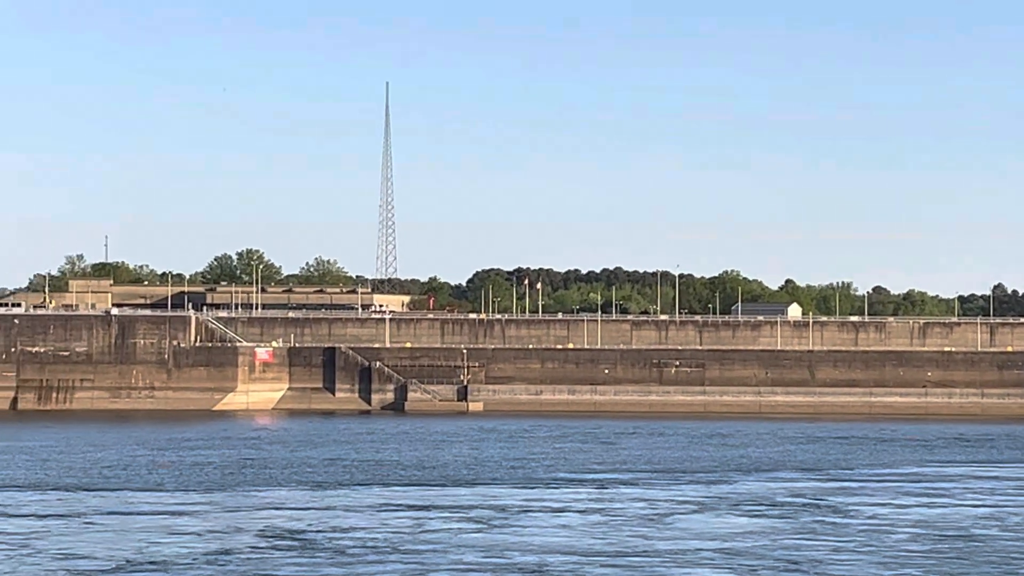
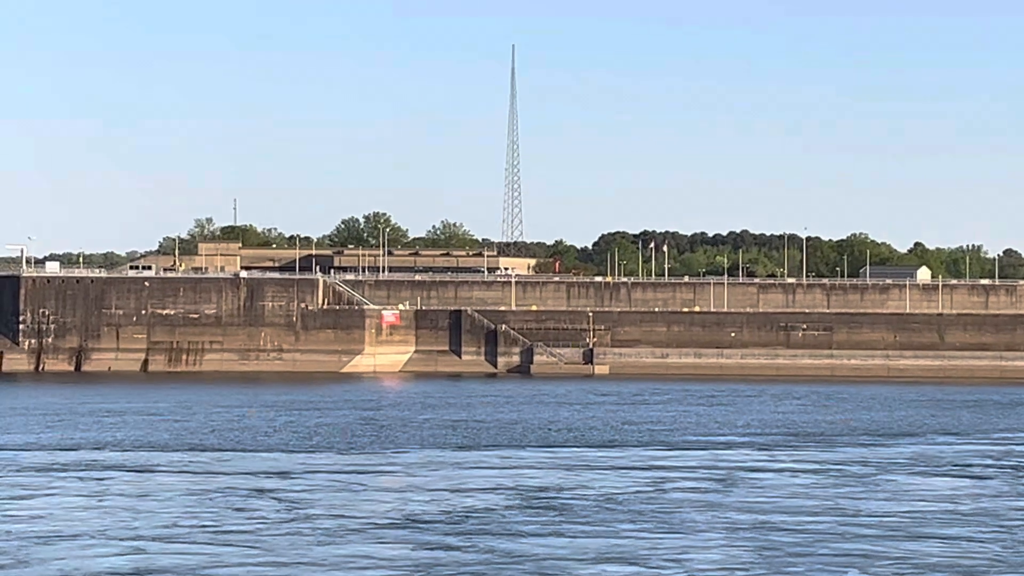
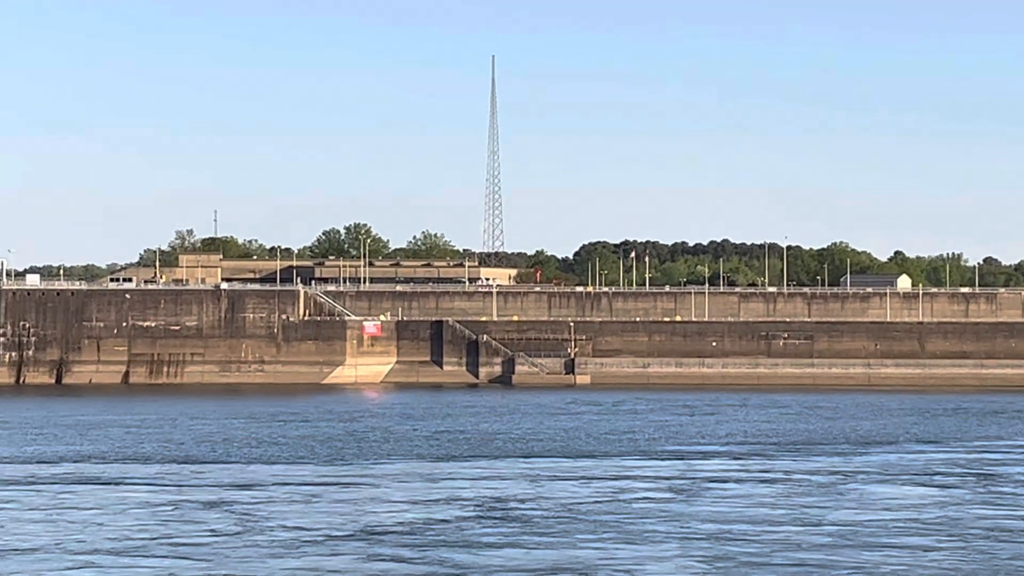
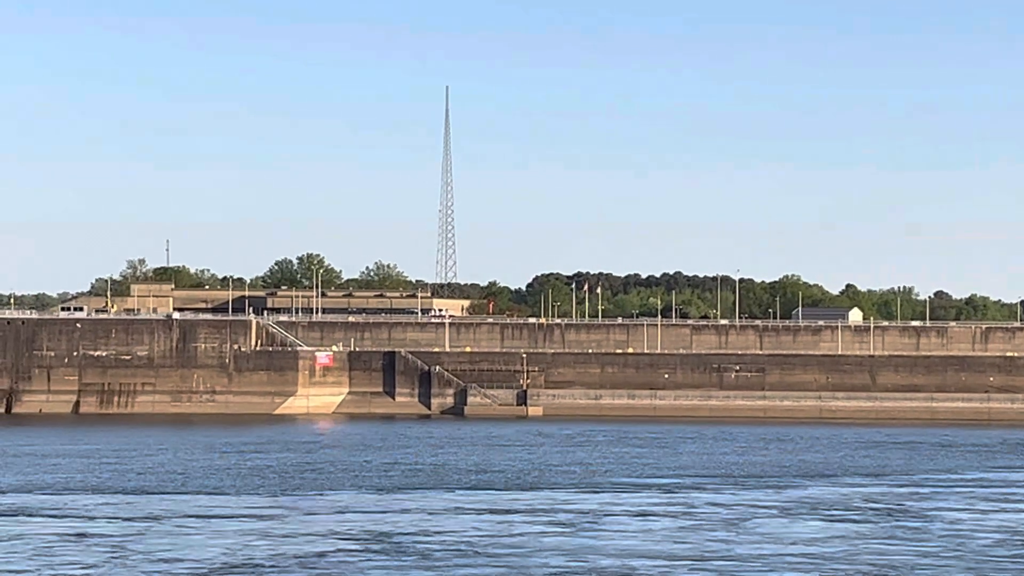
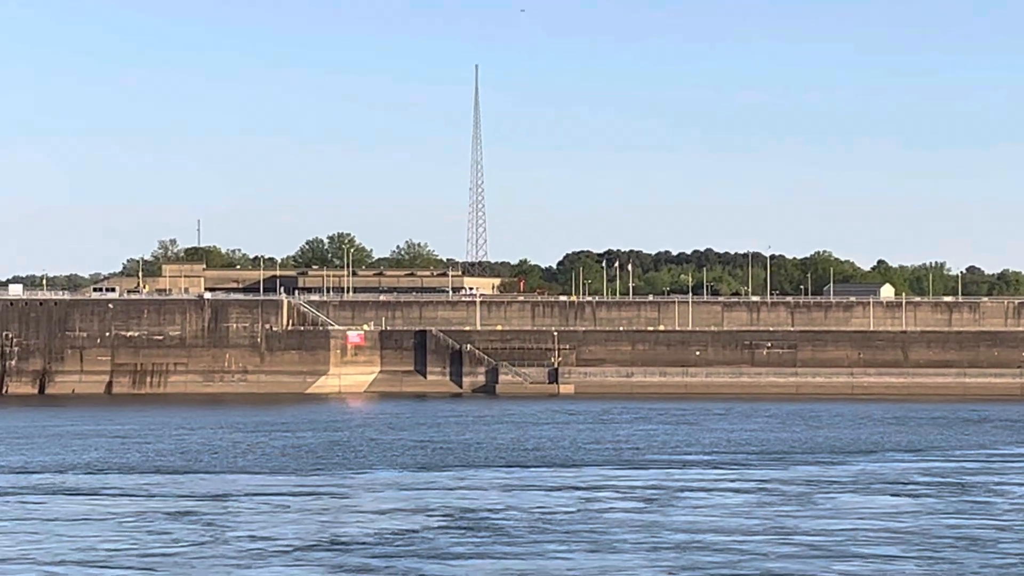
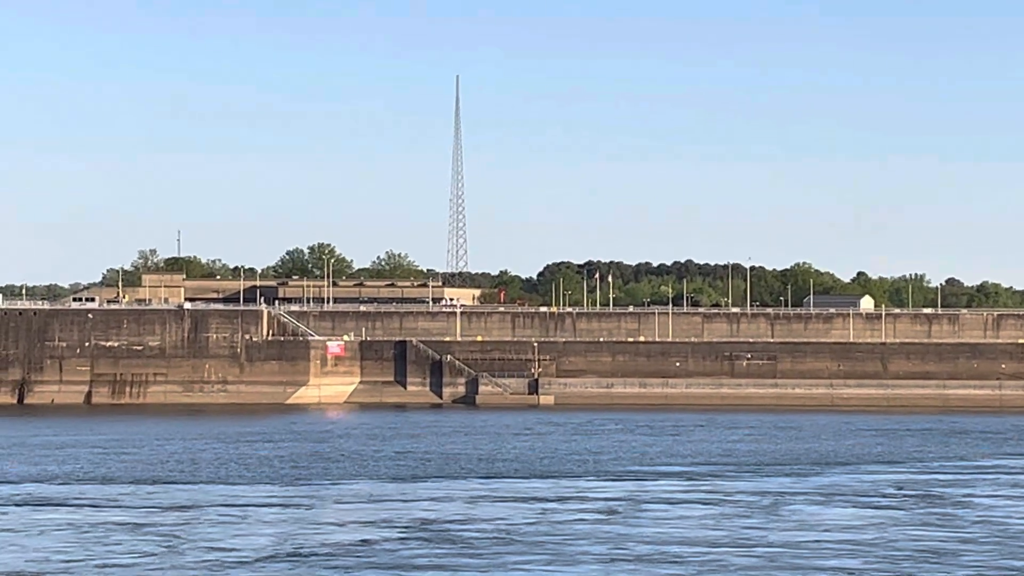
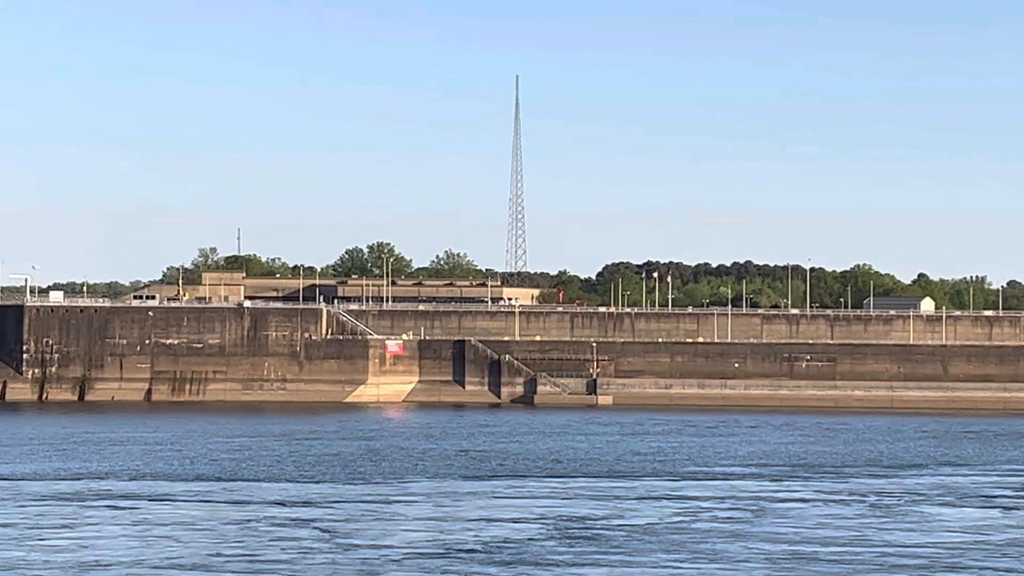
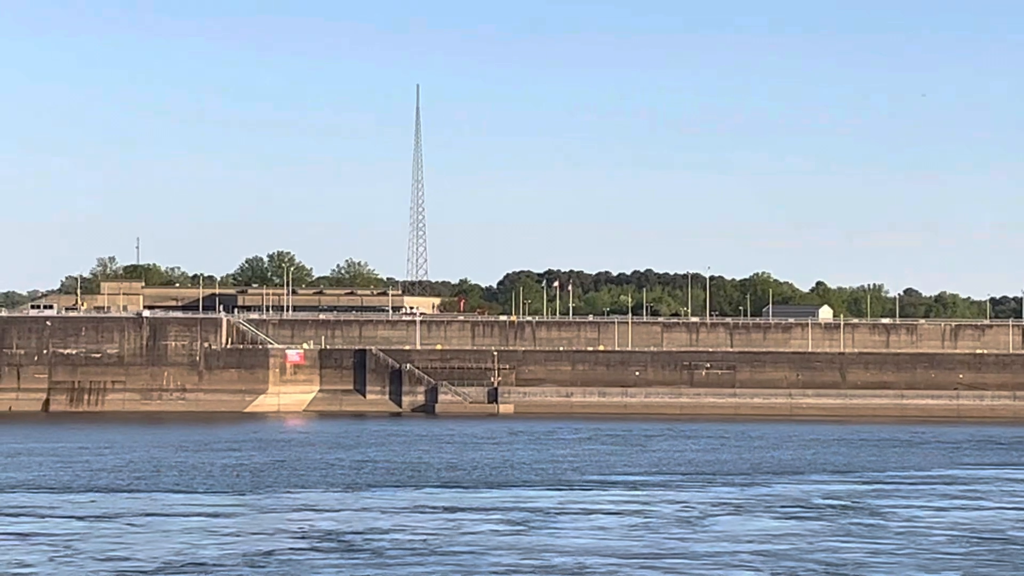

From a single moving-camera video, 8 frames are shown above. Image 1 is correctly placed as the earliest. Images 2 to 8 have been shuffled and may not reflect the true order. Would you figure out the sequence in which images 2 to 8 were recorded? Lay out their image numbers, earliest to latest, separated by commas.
8, 4, 6, 5, 3, 2, 7
